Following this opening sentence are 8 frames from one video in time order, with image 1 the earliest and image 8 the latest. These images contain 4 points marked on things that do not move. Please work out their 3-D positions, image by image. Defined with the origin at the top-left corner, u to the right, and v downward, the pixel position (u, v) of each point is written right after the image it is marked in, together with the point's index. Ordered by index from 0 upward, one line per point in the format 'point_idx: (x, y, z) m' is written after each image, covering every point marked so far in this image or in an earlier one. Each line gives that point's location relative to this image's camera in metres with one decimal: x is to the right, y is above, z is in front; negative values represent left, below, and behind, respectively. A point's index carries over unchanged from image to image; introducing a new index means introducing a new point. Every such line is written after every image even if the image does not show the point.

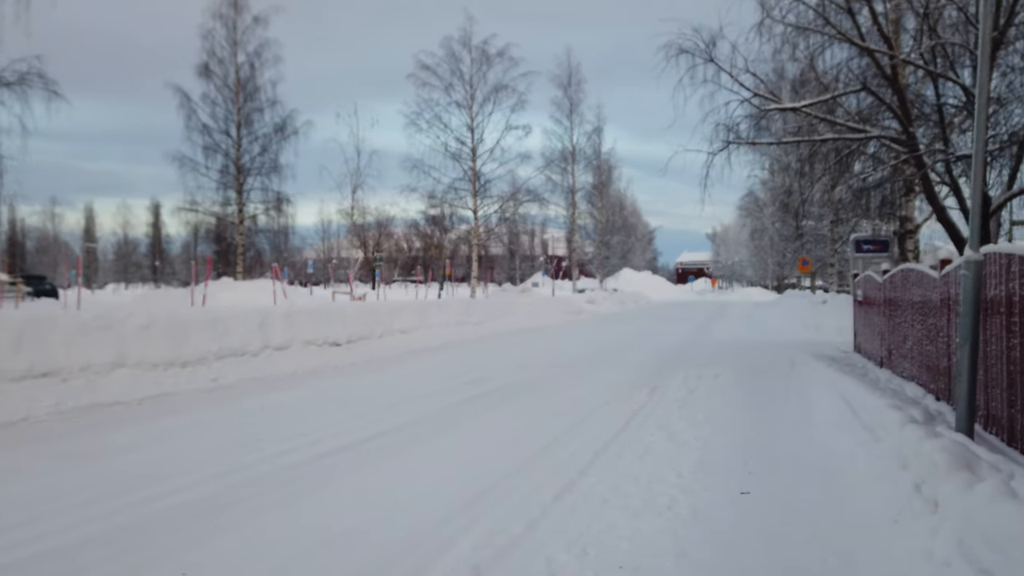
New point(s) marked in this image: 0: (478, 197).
0: (-1.1, +3.0, +18.8) m
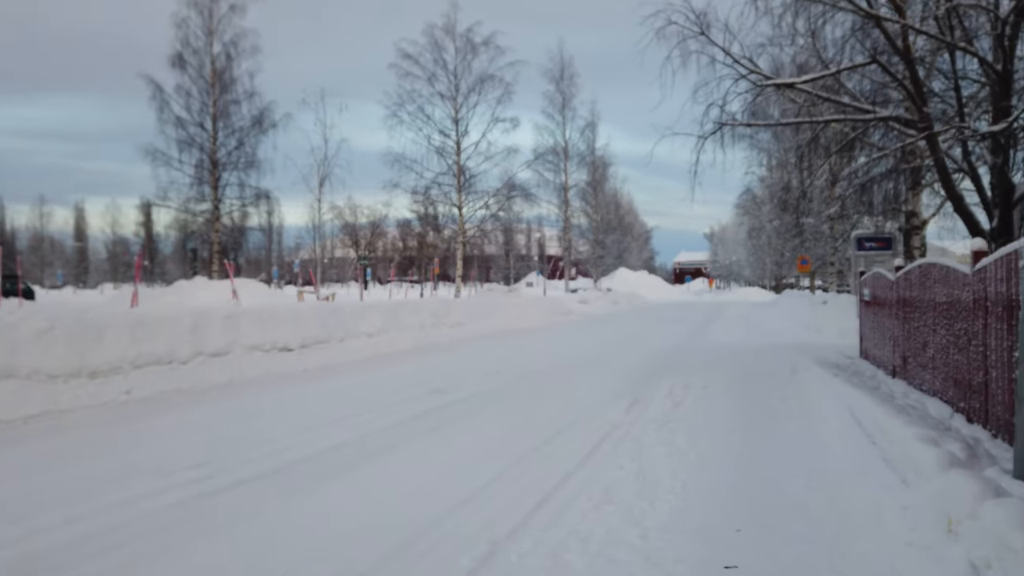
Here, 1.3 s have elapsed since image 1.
0: (-1.5, +3.0, +18.0) m
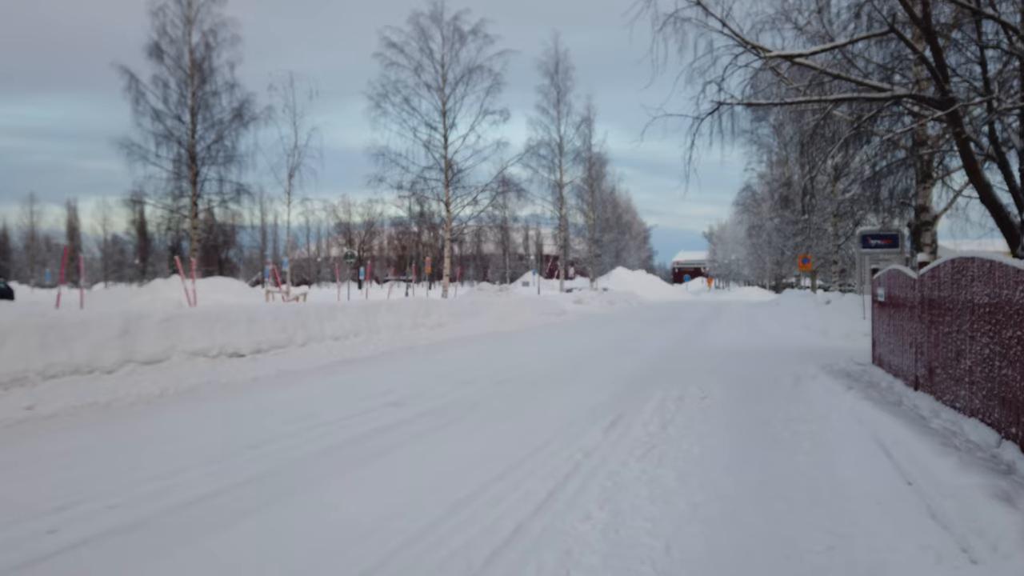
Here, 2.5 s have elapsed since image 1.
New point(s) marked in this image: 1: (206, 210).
0: (-1.8, +3.0, +17.3) m
1: (-10.1, +2.6, +19.2) m
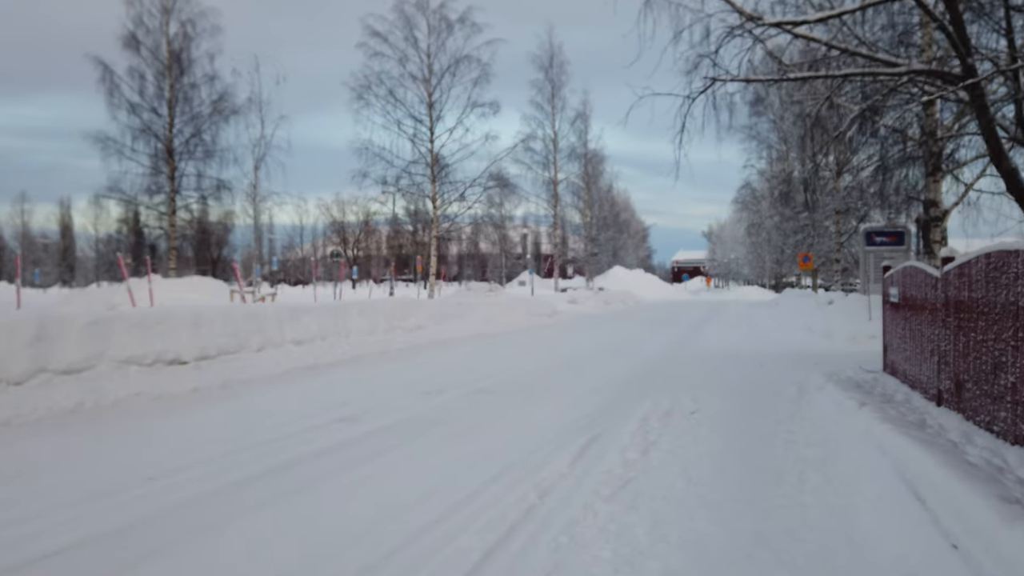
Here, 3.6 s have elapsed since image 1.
0: (-2.1, +3.0, +16.6) m
1: (-10.4, +2.6, +18.5) m
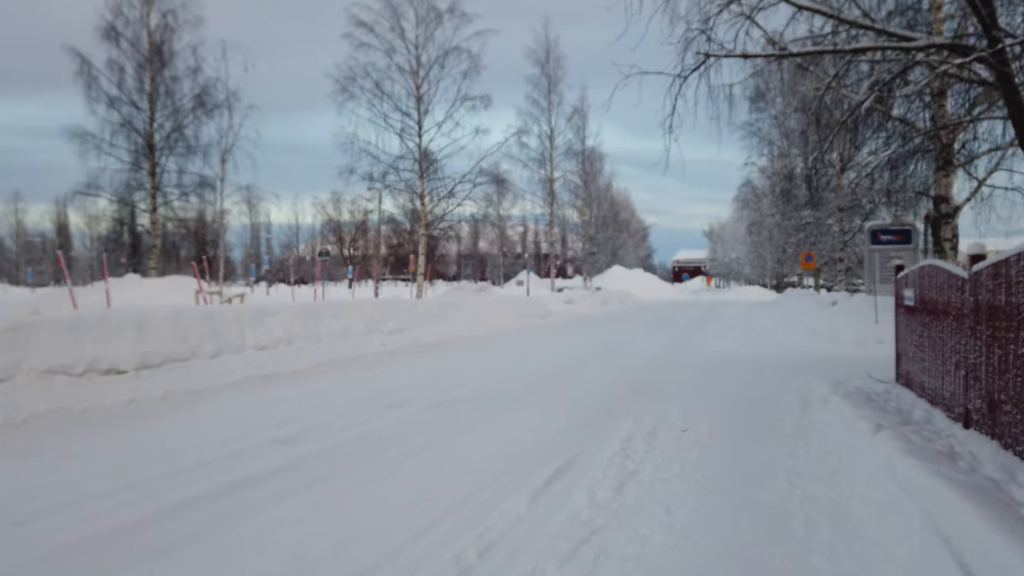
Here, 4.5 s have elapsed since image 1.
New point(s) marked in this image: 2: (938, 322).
0: (-2.3, +3.0, +16.1) m
1: (-10.7, +2.6, +17.9) m
2: (+3.1, -0.2, +4.2) m
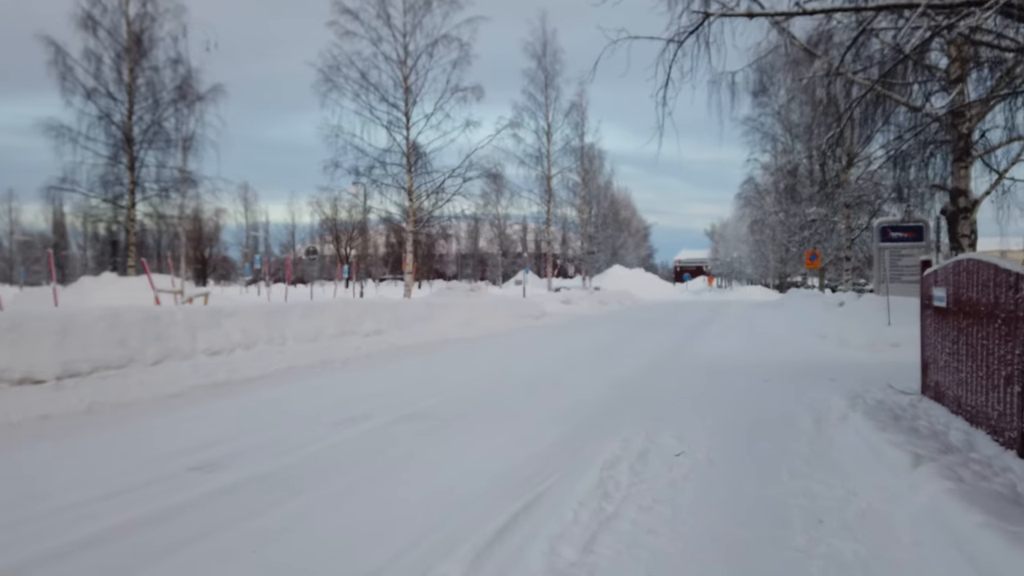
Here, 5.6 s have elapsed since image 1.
0: (-2.5, +3.0, +15.4) m
1: (-10.9, +2.6, +17.3) m
2: (+2.9, -0.2, +3.6) m
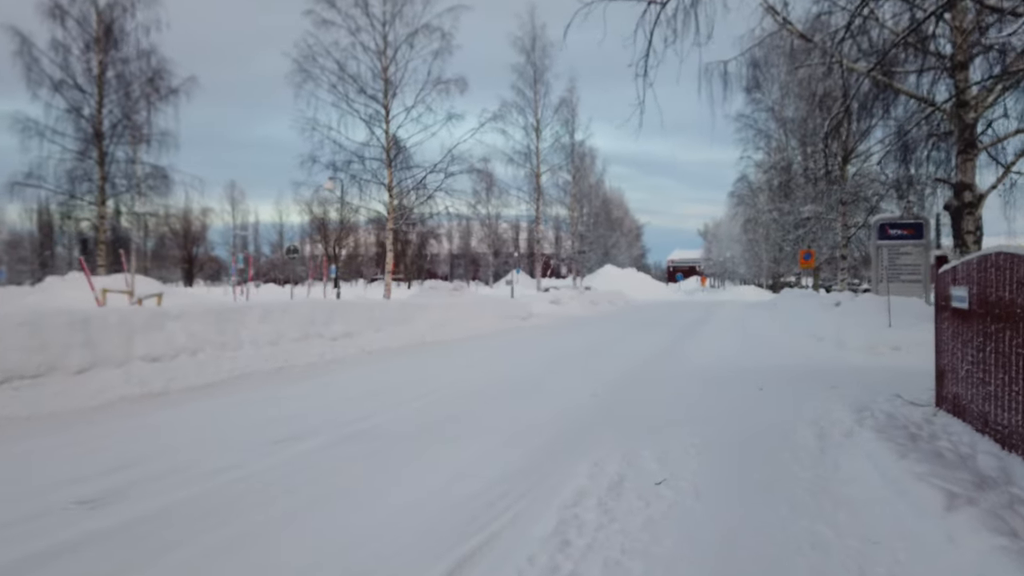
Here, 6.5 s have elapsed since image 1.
0: (-2.9, +3.0, +14.8) m
1: (-11.3, +2.6, +16.6) m
2: (+2.6, -0.2, +3.0) m
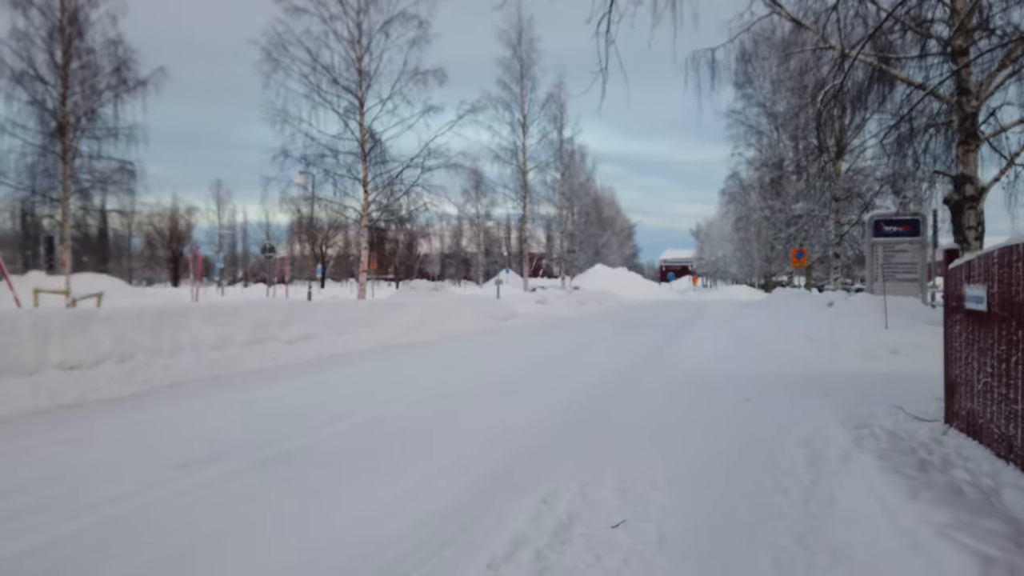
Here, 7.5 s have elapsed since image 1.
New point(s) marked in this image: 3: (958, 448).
0: (-3.4, +3.0, +14.2) m
1: (-11.7, +2.6, +15.9) m
2: (+2.3, -0.2, +2.4) m
3: (+2.4, -0.9, +3.1) m
